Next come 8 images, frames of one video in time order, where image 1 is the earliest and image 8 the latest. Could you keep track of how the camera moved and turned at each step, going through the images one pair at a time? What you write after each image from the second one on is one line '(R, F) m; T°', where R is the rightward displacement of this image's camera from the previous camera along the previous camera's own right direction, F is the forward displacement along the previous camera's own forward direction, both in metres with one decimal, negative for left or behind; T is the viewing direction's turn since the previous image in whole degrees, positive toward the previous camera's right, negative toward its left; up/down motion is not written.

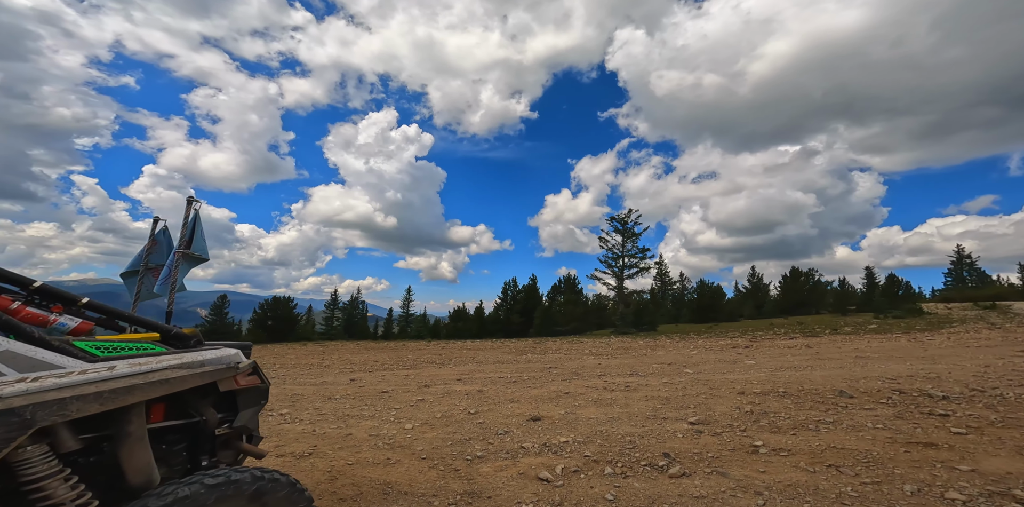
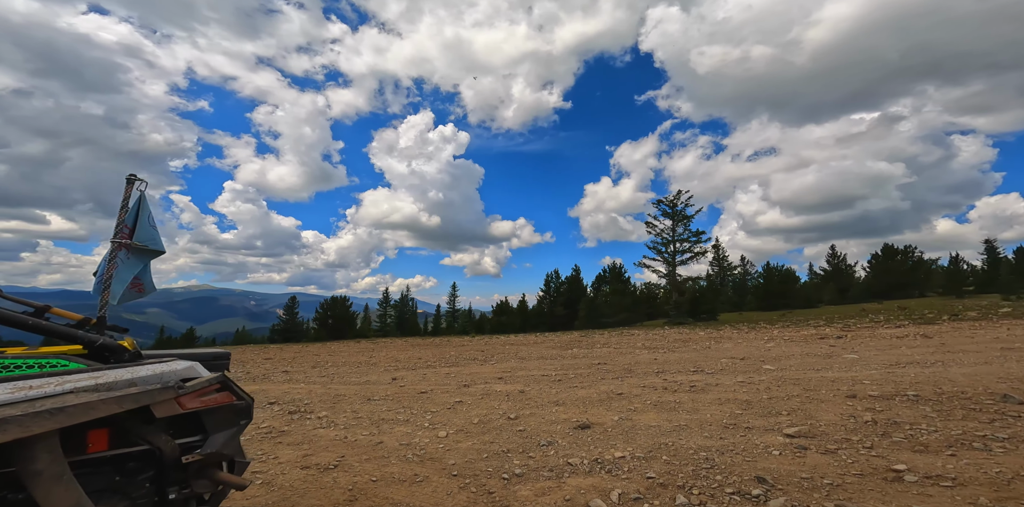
(+0.1, +1.0) m; -5°
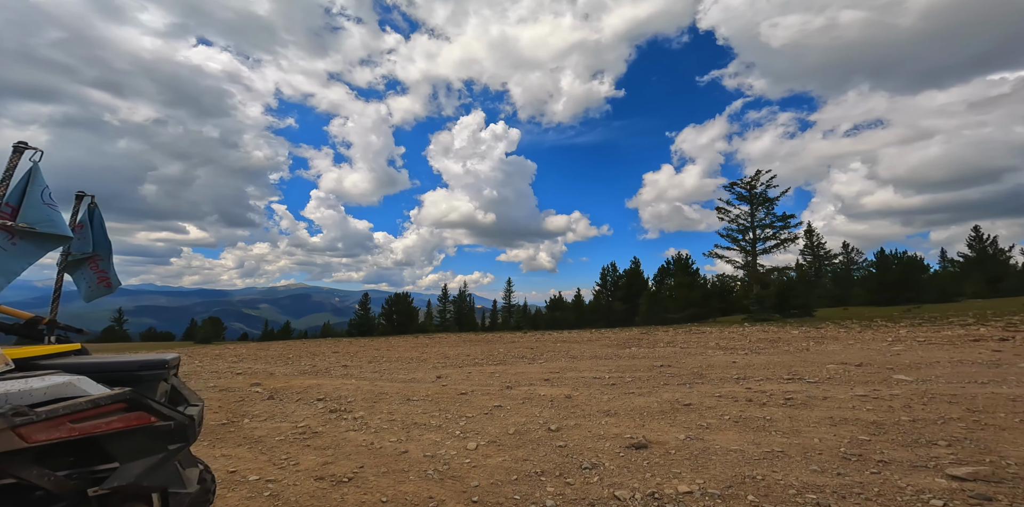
(+0.3, +1.2) m; -8°
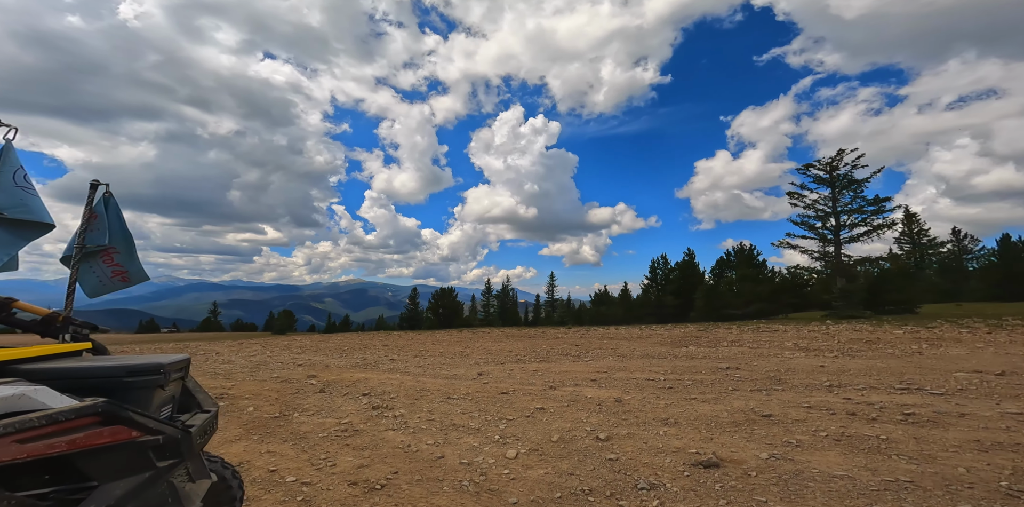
(0.0, +0.6) m; -5°
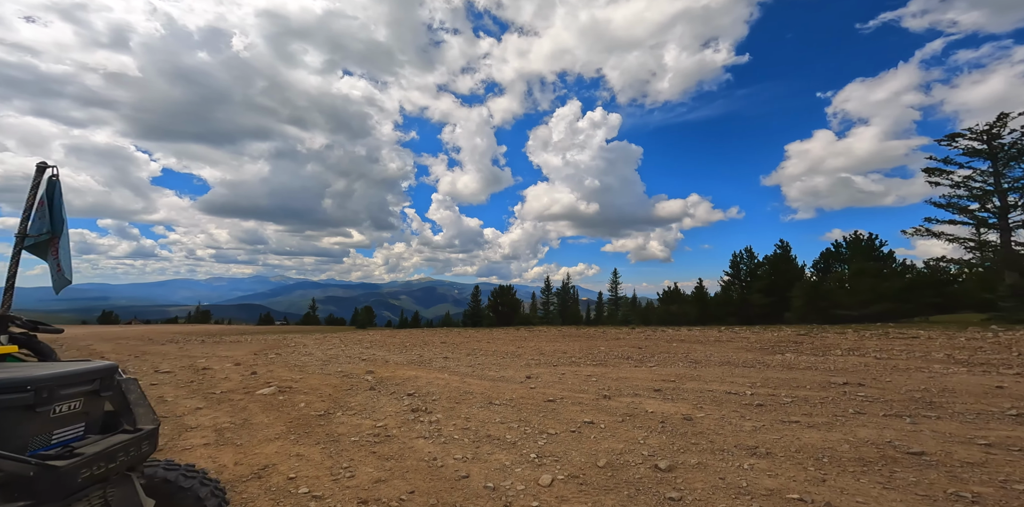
(+0.4, +1.1) m; -9°
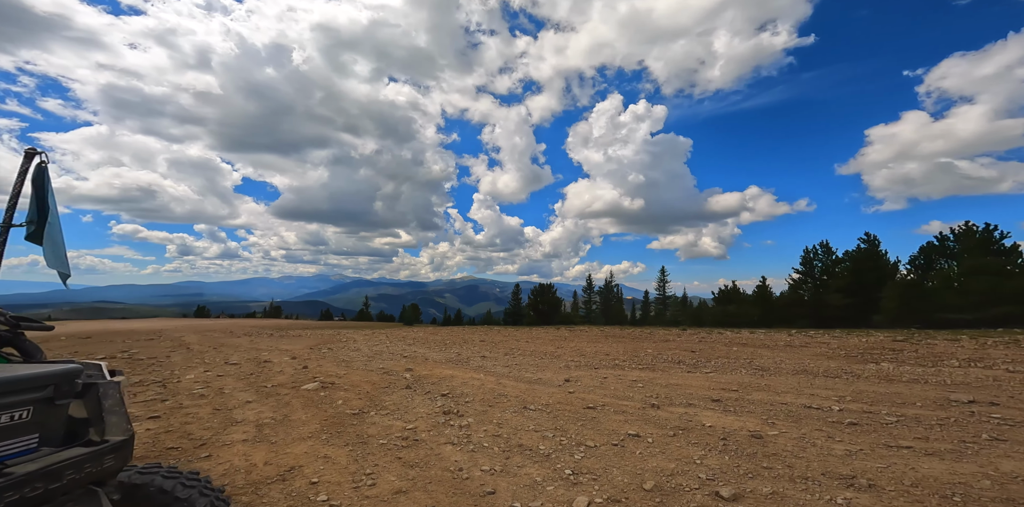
(+0.1, +0.6) m; -6°
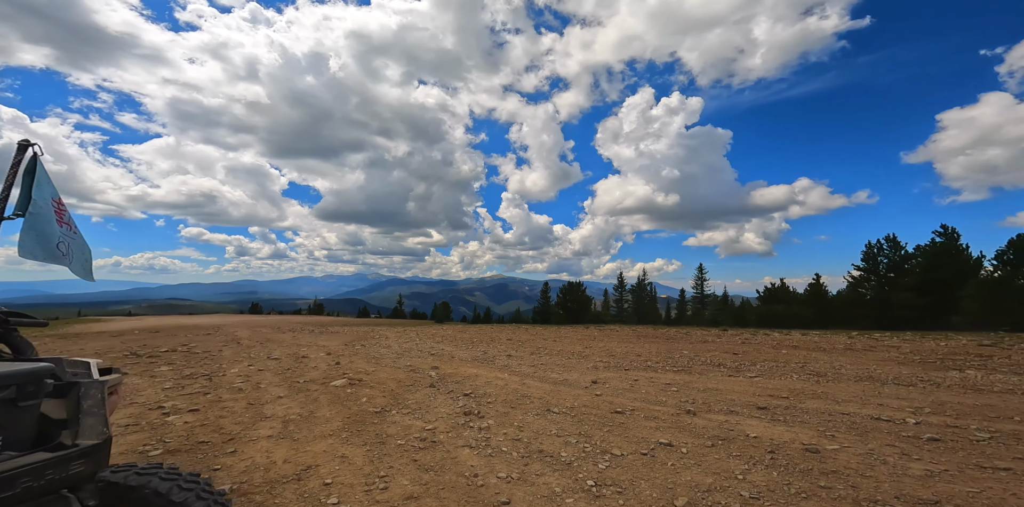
(+0.2, +0.4) m; -4°
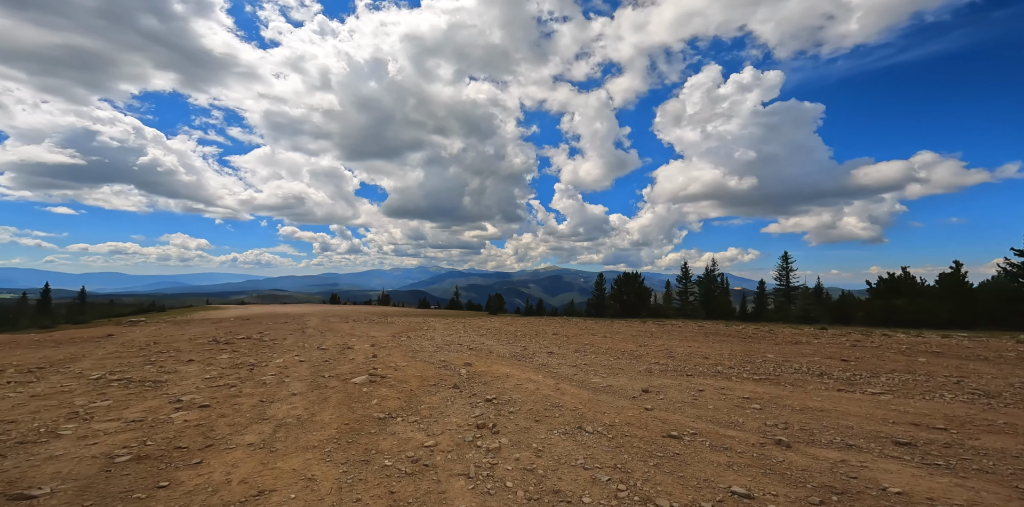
(+0.5, +1.6) m; -8°
